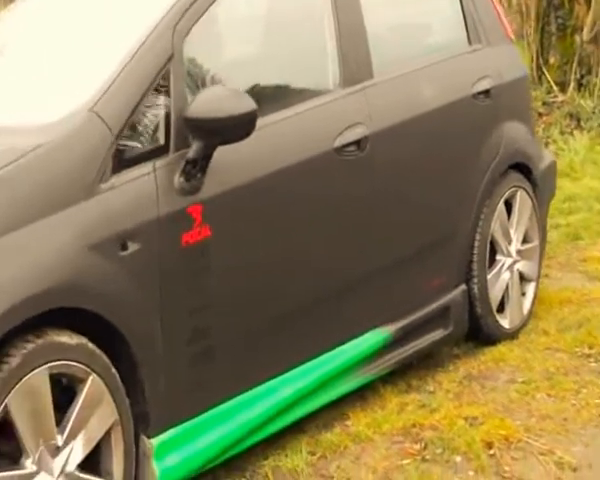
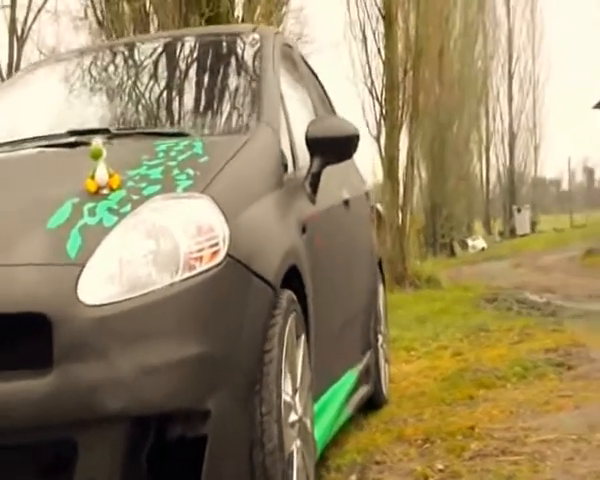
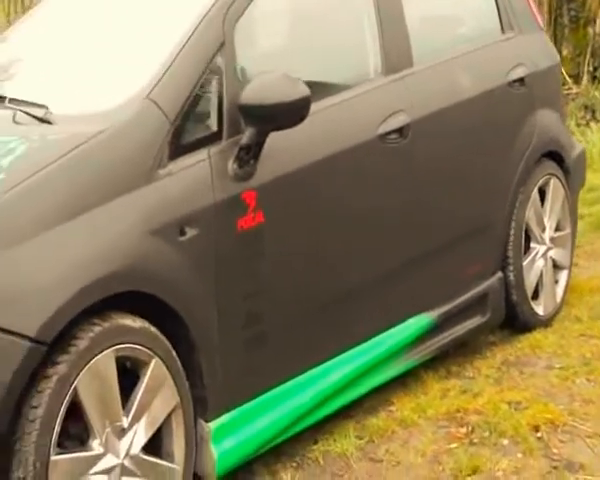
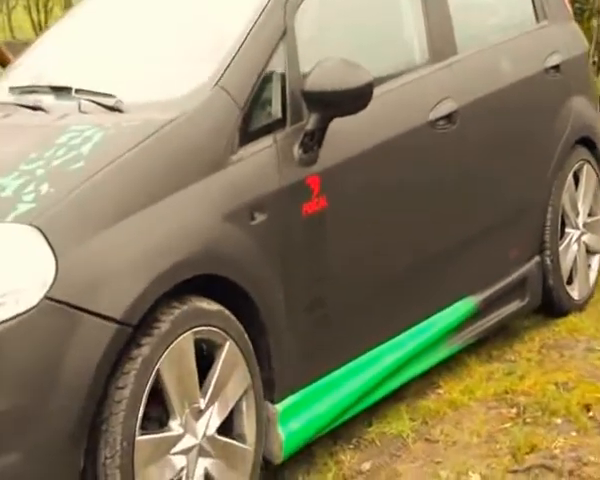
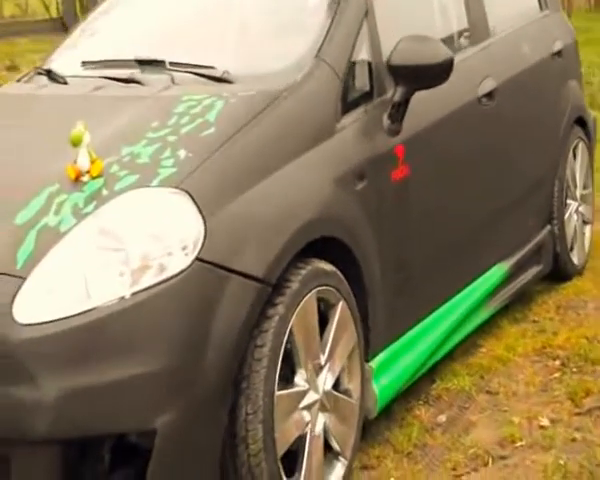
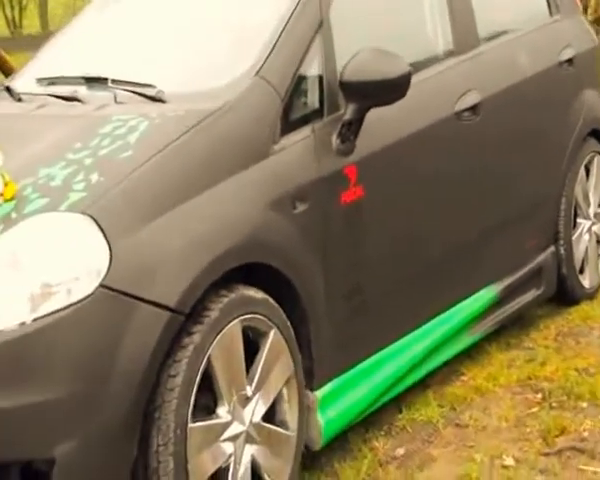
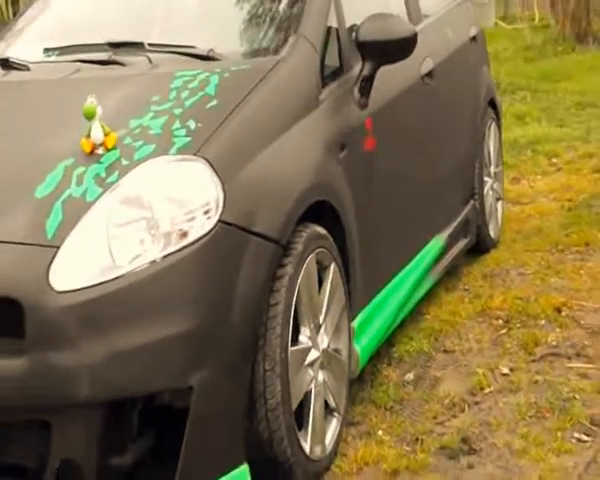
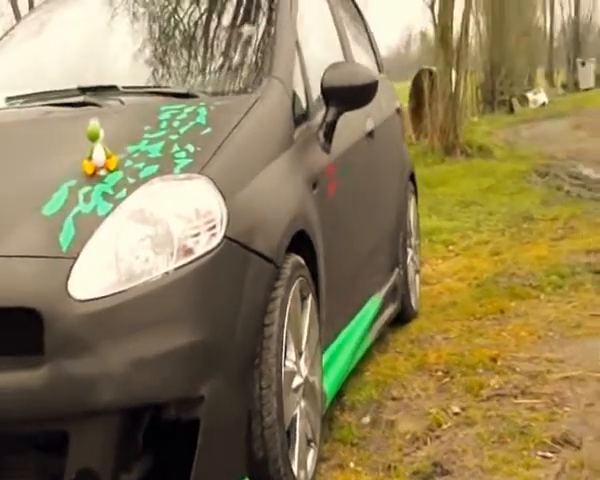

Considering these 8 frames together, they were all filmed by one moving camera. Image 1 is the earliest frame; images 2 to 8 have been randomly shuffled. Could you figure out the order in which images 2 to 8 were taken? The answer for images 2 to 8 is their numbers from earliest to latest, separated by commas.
3, 4, 6, 5, 7, 8, 2
